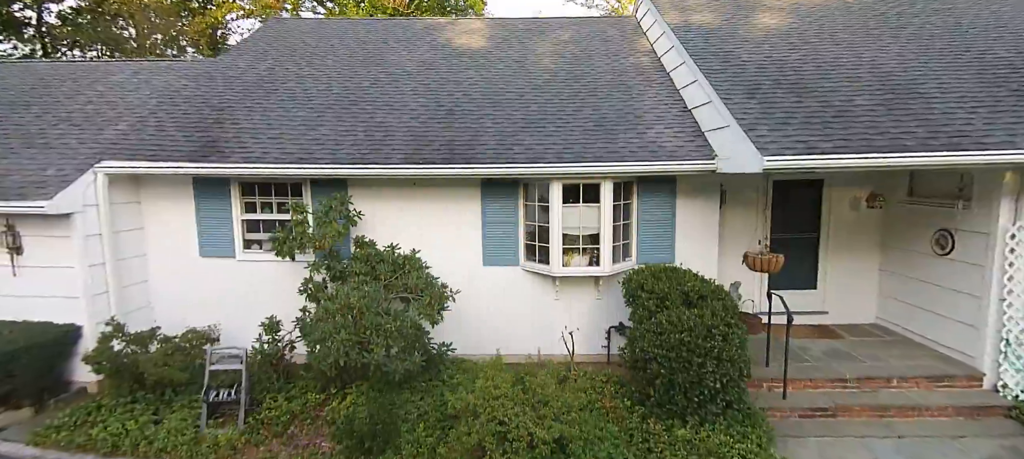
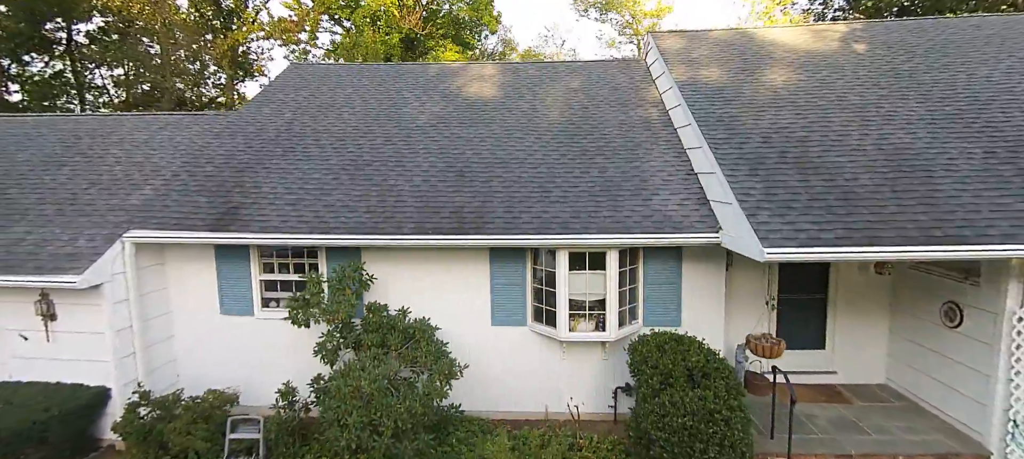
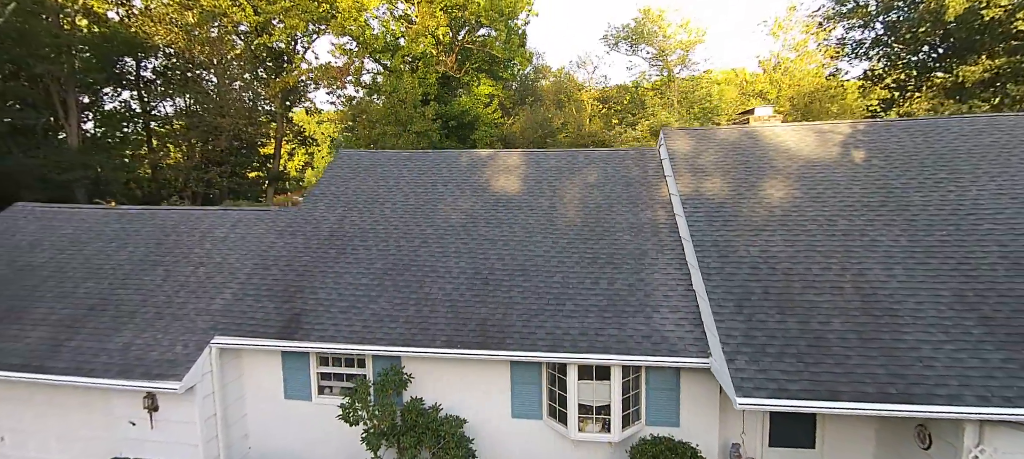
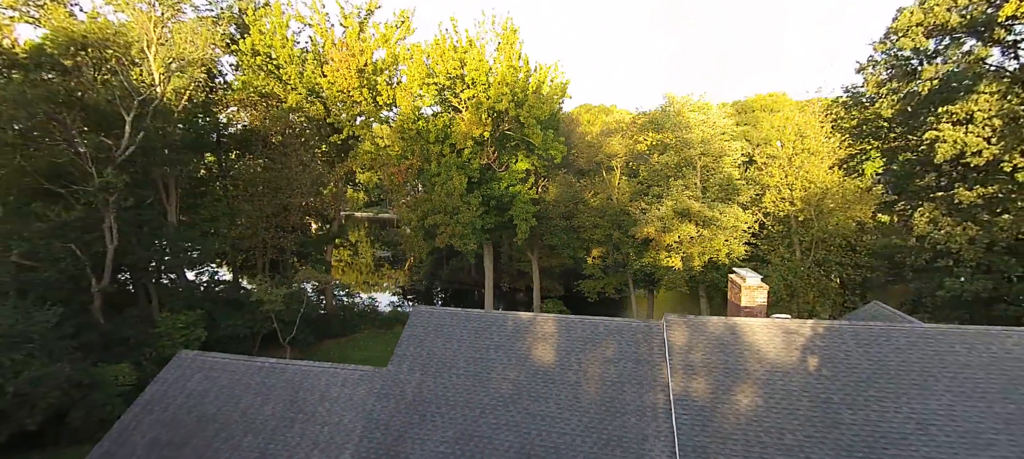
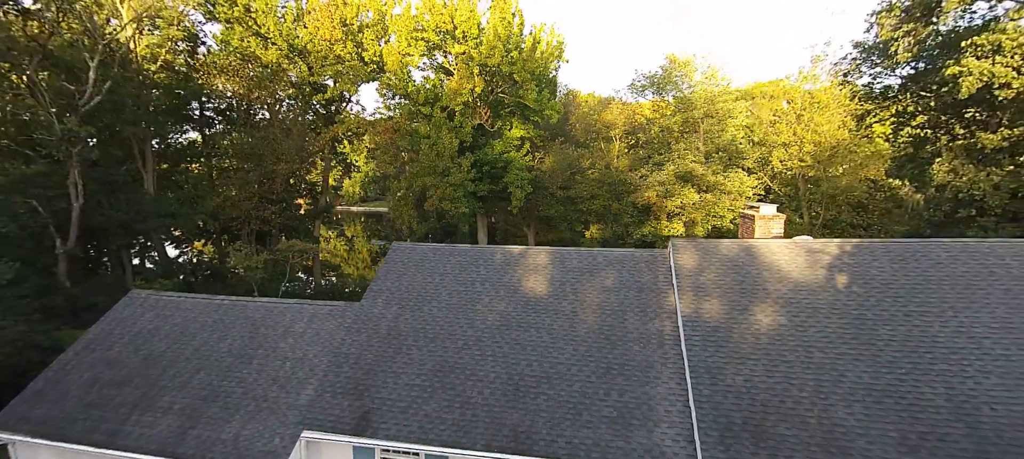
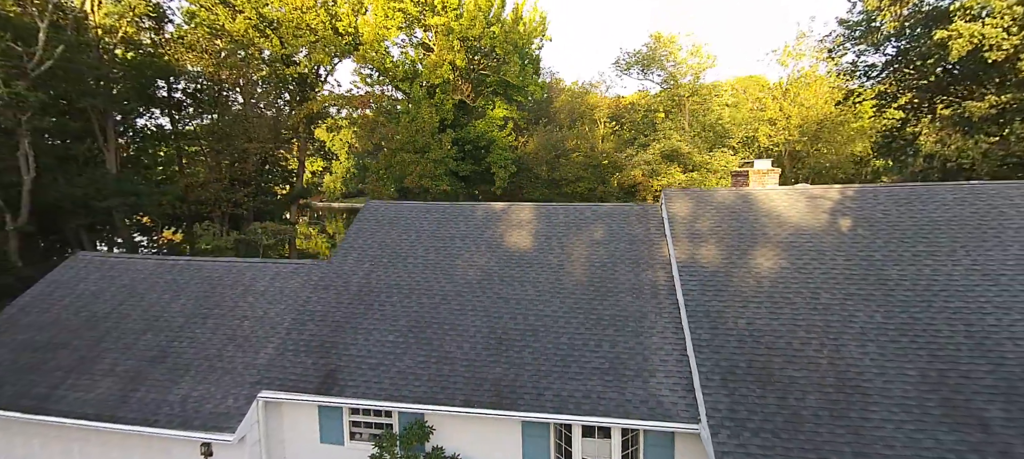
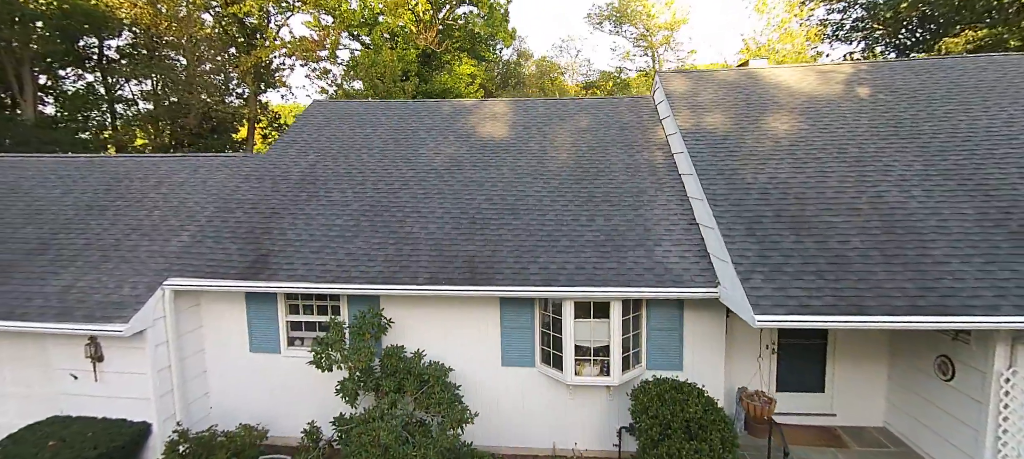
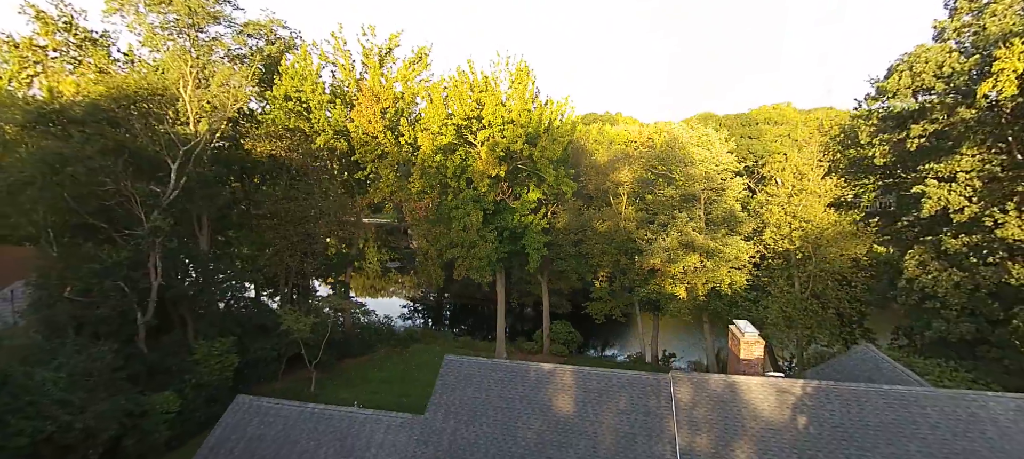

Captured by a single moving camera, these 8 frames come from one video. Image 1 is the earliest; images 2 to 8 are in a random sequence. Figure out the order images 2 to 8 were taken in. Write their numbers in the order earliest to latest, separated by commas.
2, 7, 3, 6, 5, 4, 8
